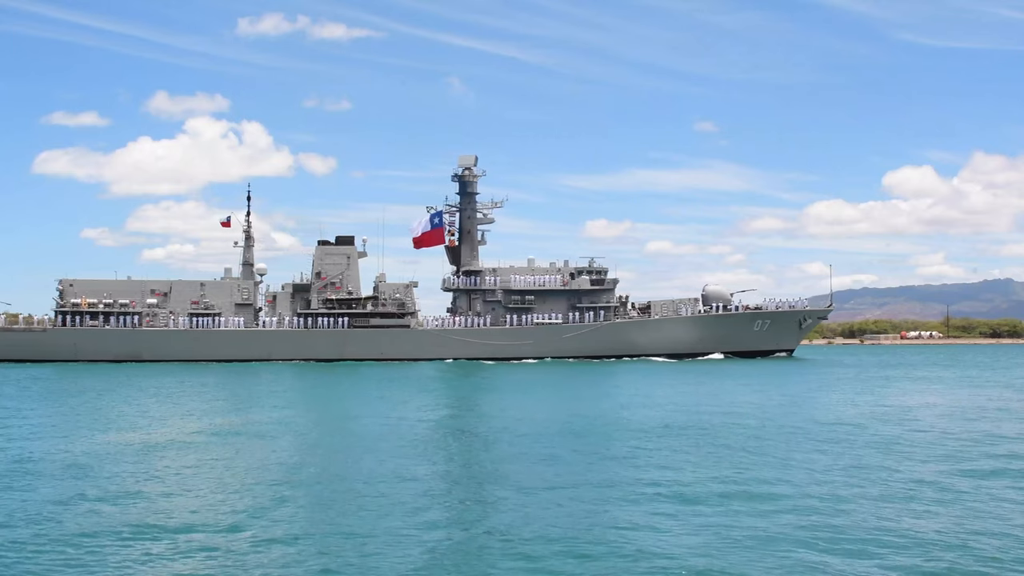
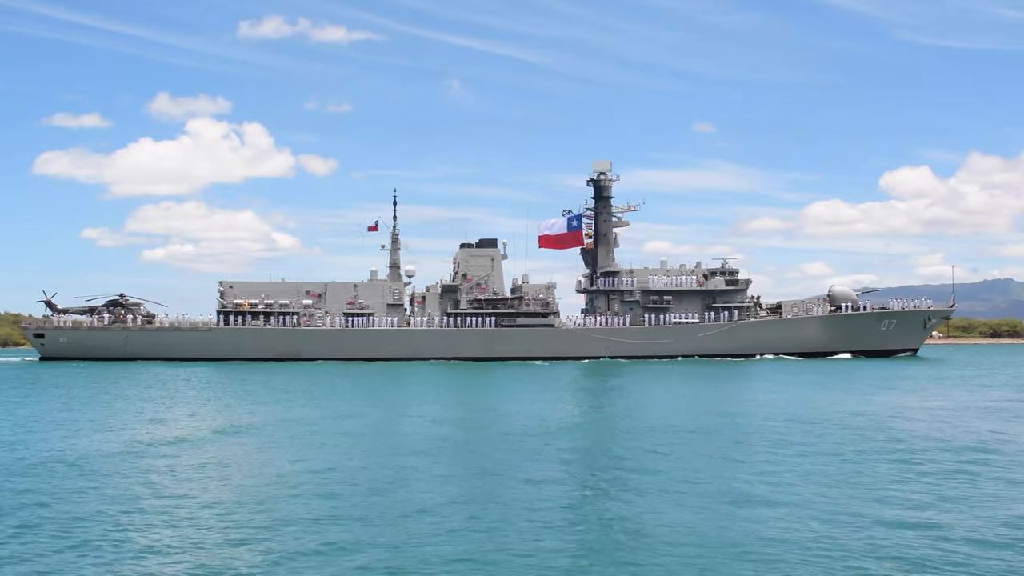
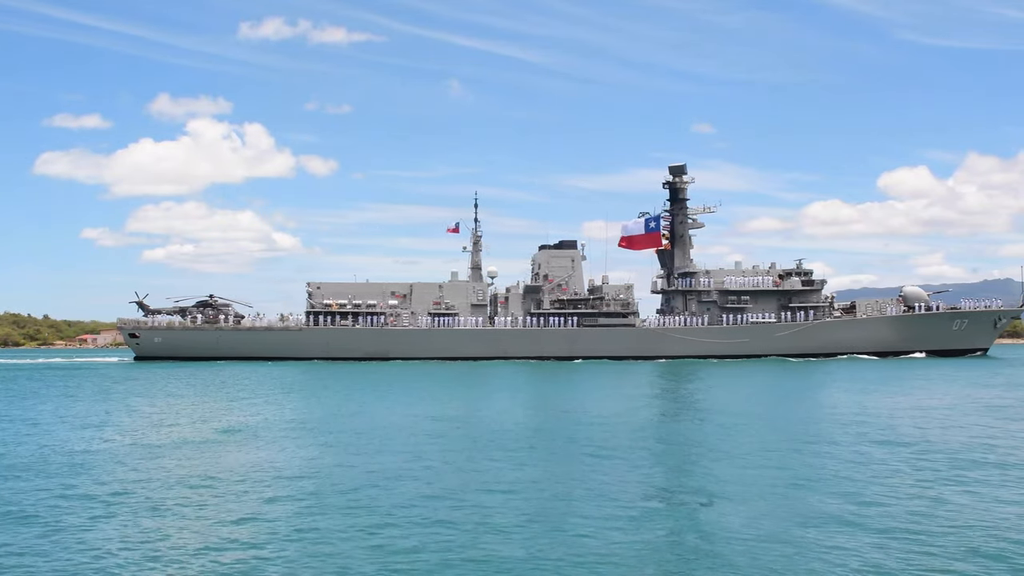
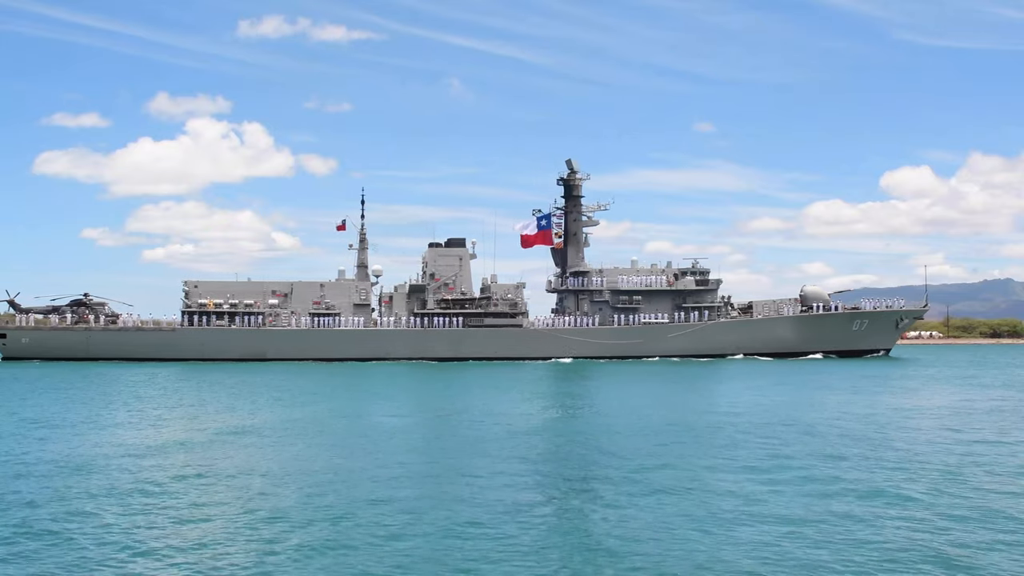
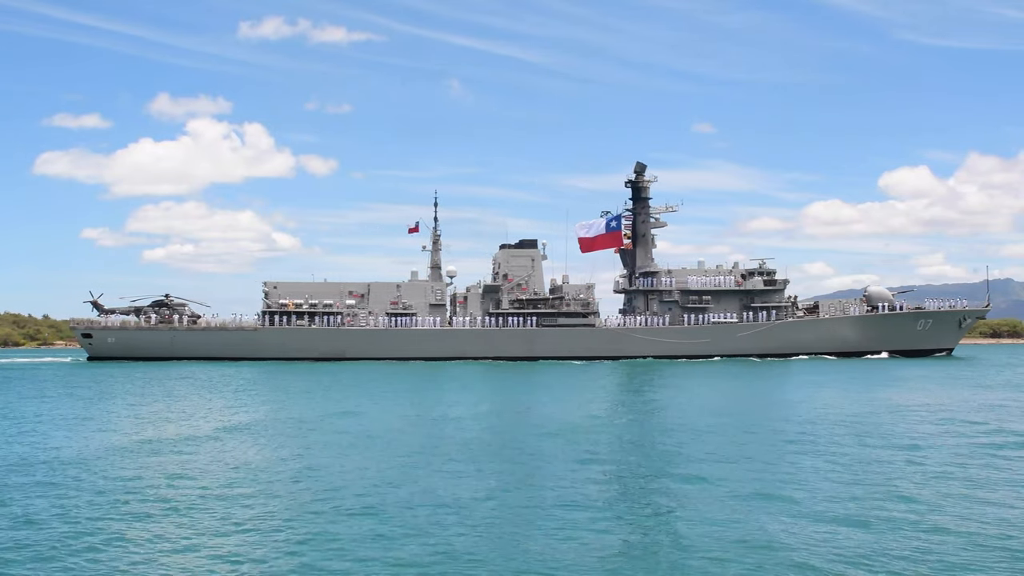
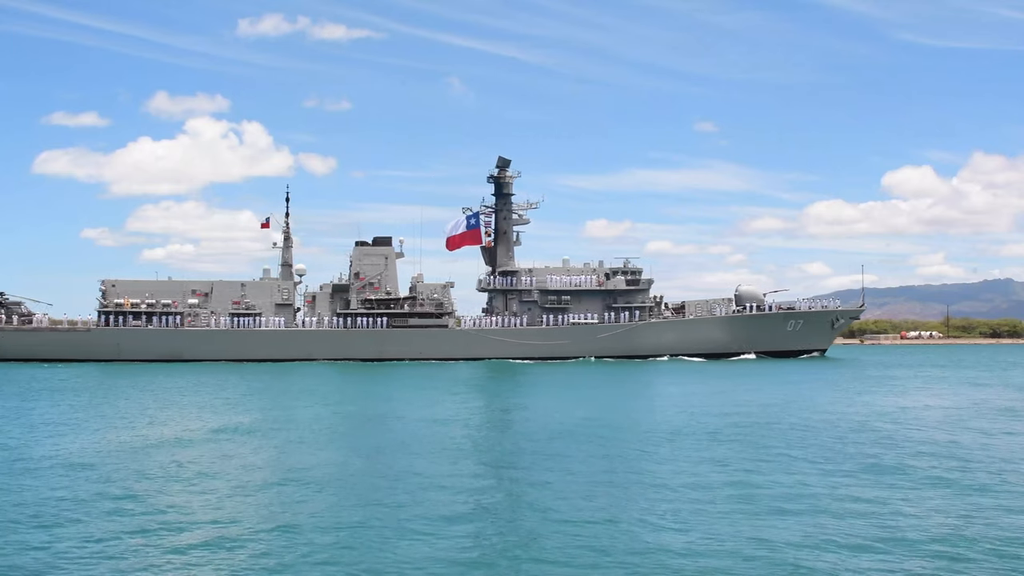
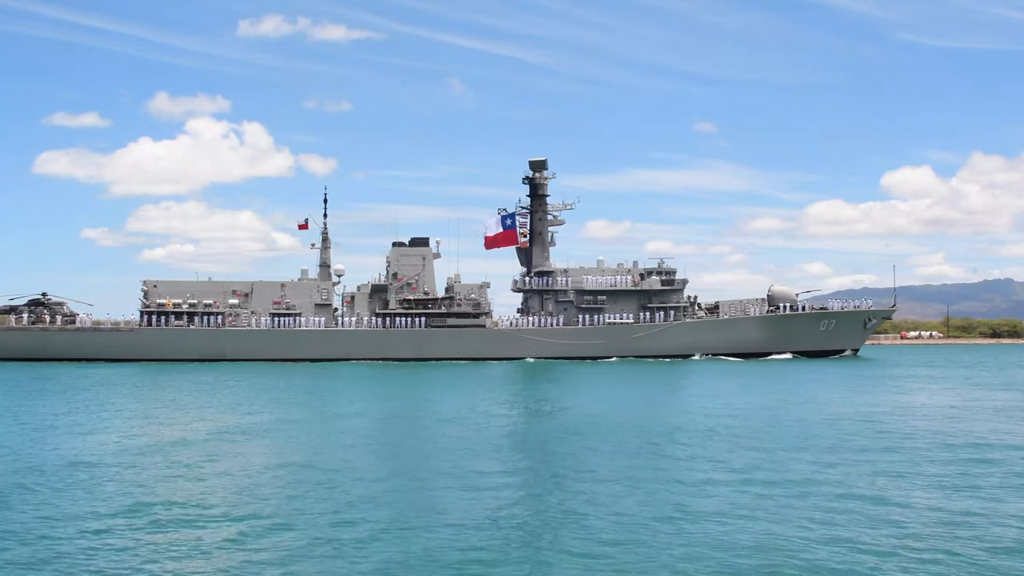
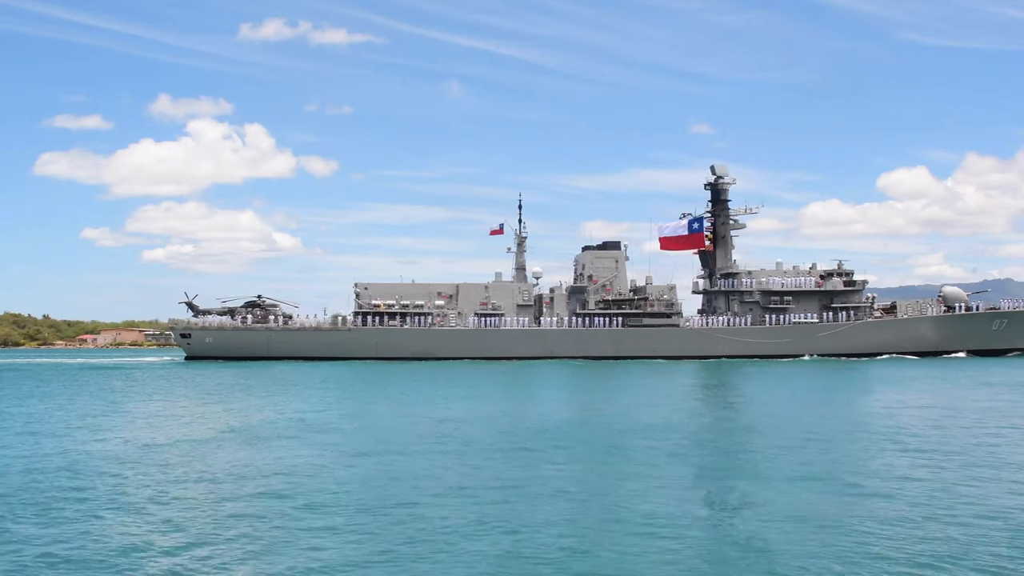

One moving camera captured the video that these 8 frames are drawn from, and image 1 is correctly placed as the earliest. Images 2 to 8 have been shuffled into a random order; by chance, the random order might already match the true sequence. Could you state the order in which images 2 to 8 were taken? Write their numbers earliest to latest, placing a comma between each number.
6, 7, 4, 2, 5, 3, 8
